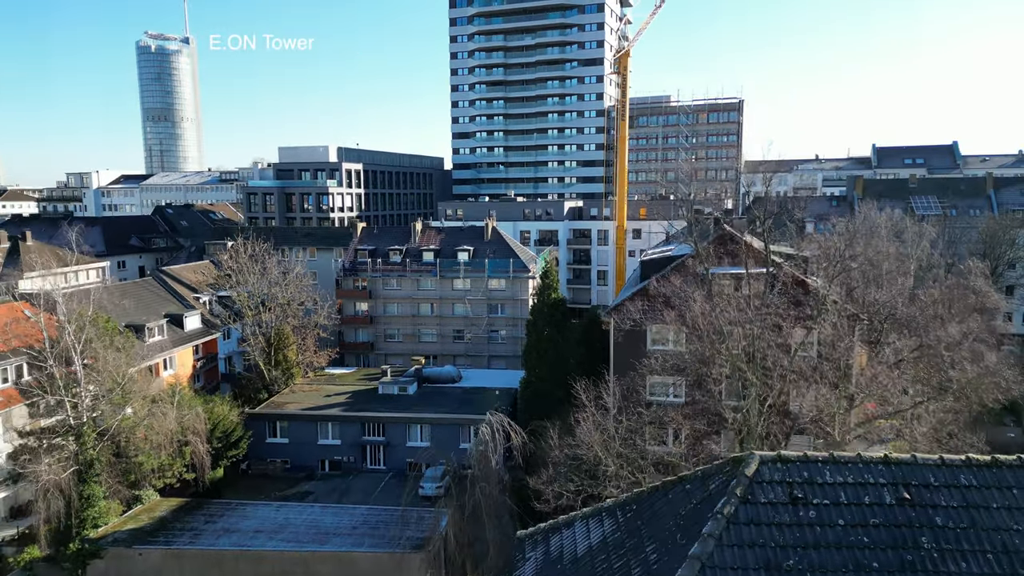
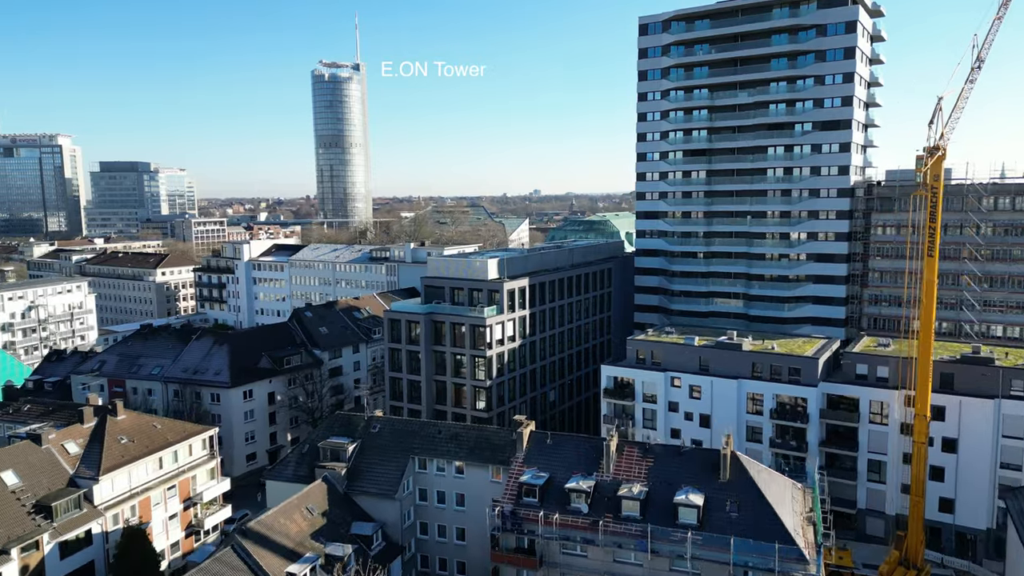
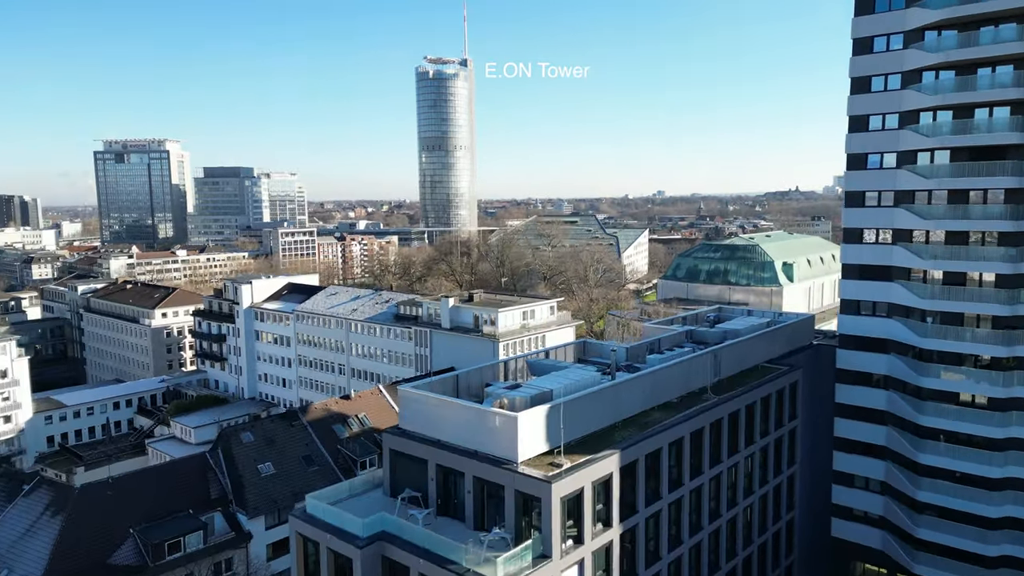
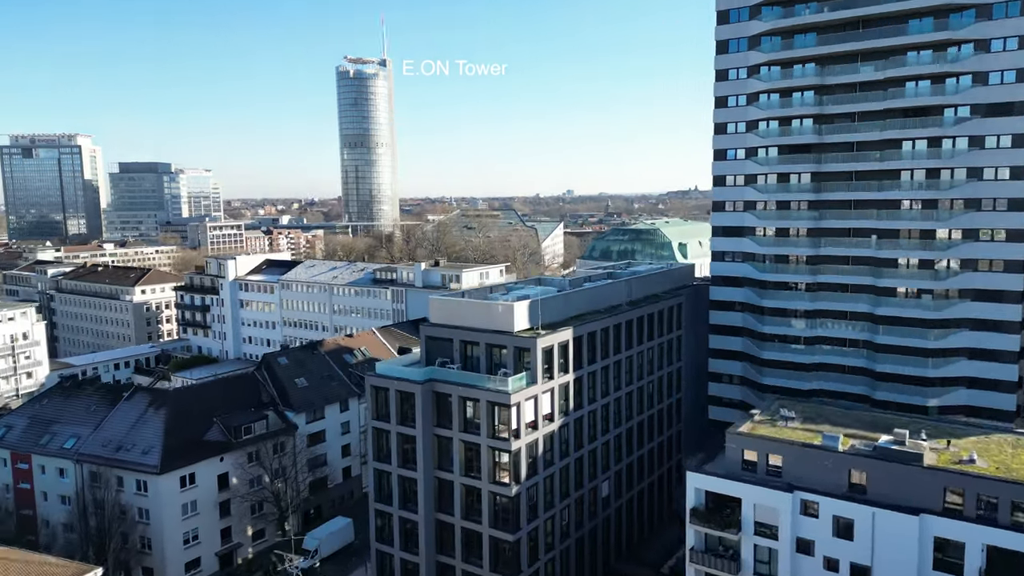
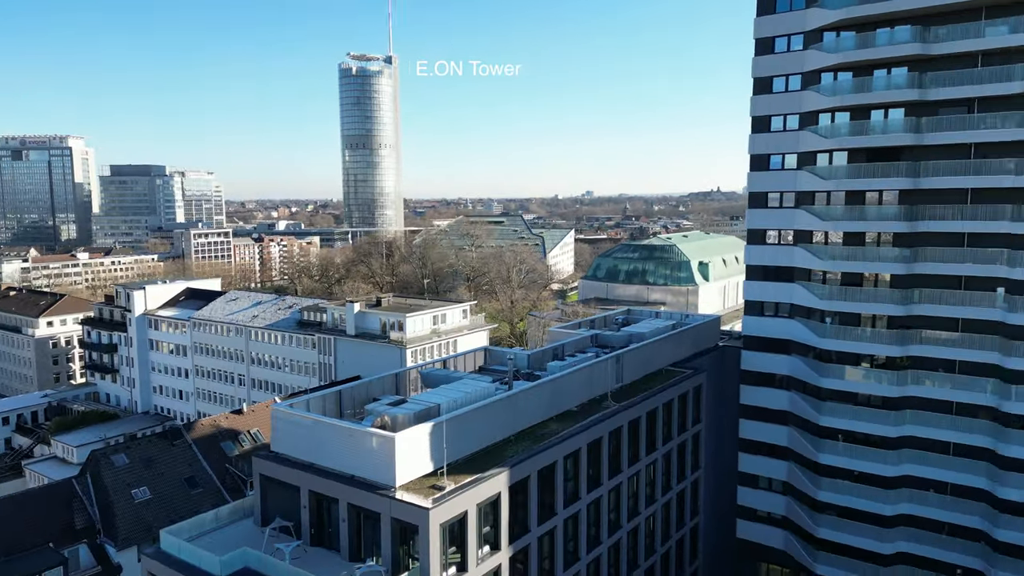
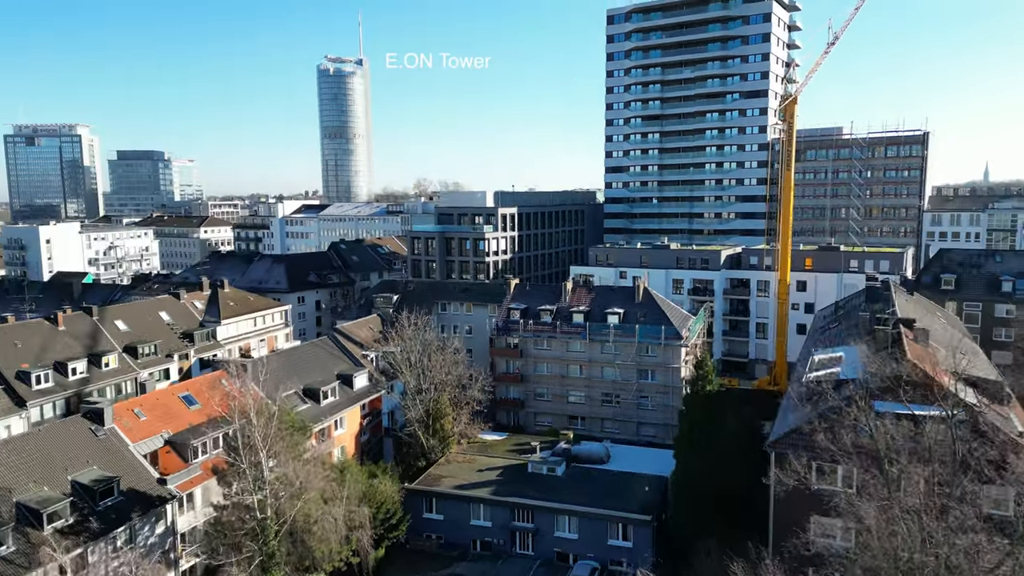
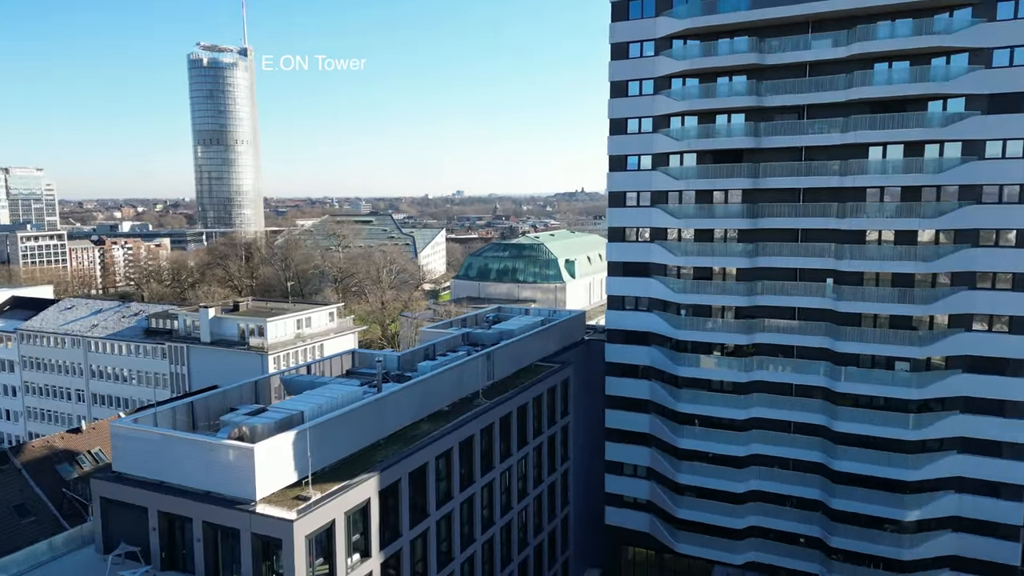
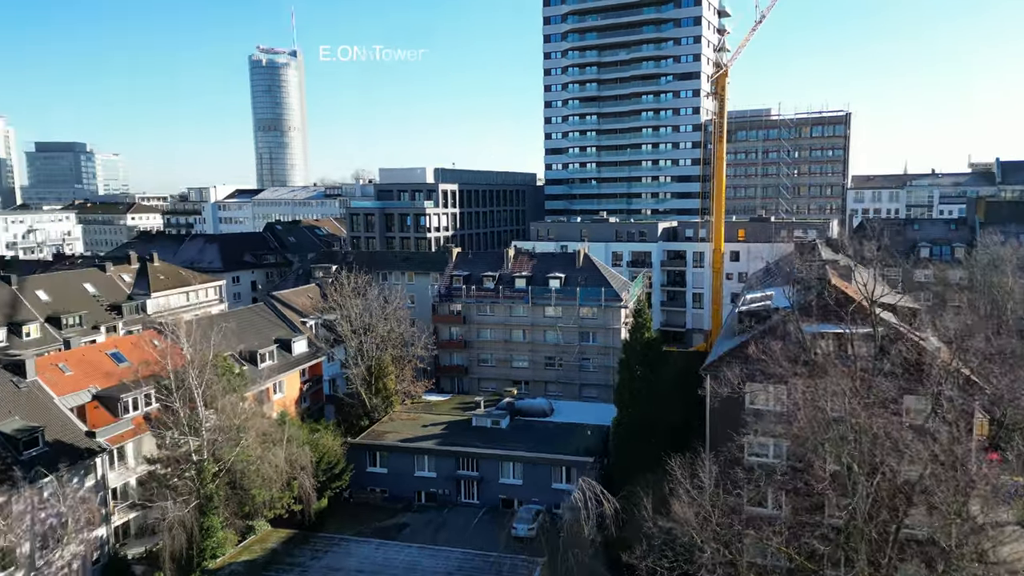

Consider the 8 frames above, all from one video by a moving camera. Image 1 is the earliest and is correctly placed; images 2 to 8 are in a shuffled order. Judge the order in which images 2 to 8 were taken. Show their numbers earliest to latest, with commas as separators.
8, 6, 2, 4, 3, 5, 7
